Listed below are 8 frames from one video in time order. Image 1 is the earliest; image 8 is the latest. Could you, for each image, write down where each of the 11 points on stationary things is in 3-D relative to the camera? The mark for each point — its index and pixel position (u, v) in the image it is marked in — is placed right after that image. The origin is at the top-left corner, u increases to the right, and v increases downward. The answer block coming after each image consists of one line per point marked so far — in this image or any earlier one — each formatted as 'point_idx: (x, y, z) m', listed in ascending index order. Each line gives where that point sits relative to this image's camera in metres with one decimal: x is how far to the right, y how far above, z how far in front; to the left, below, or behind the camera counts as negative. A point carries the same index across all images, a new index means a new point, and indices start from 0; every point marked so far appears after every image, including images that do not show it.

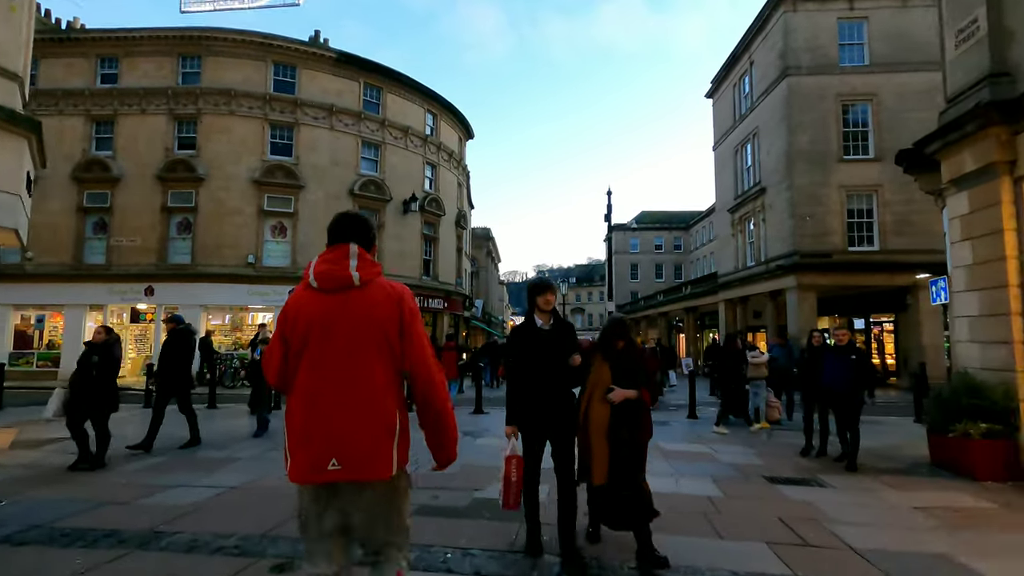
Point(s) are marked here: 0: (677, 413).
0: (+3.9, -3.0, +12.6) m
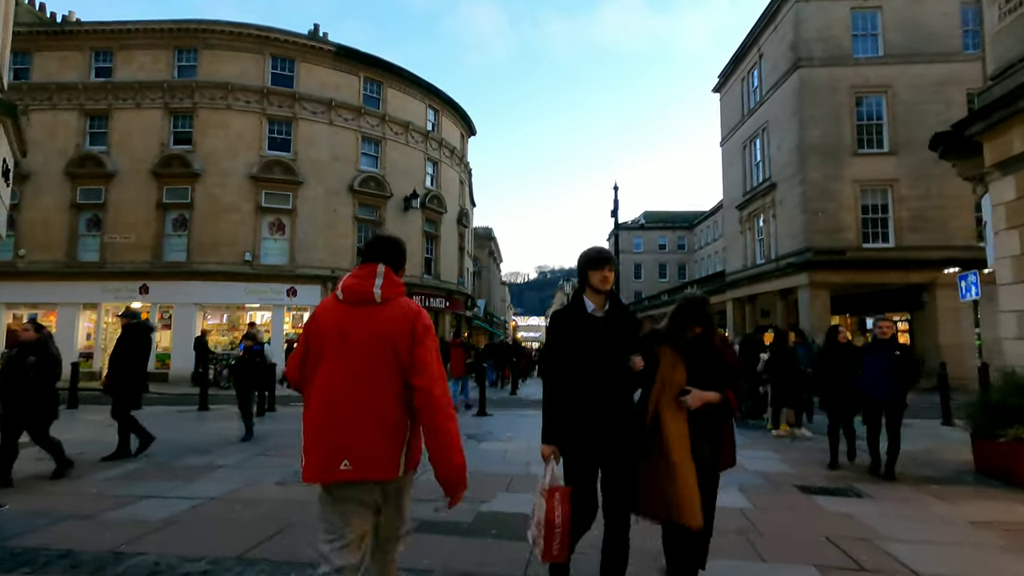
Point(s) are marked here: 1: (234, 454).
0: (+4.0, -2.9, +12.1) m
1: (-3.9, -2.3, +7.6) m
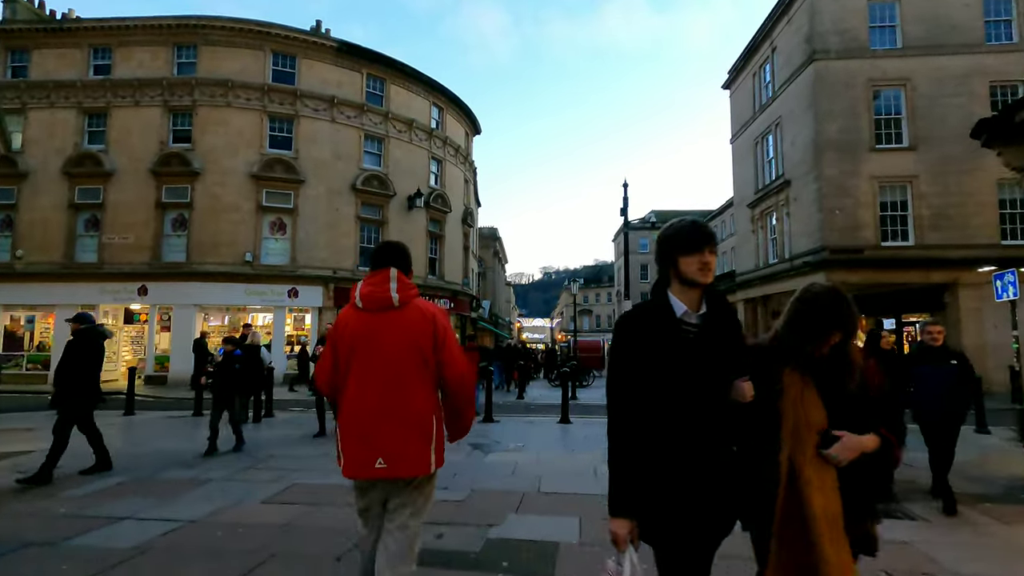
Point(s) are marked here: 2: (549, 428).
0: (+4.2, -2.9, +11.5) m
1: (-3.8, -2.3, +7.0) m
2: (+0.7, -2.8, +10.8) m
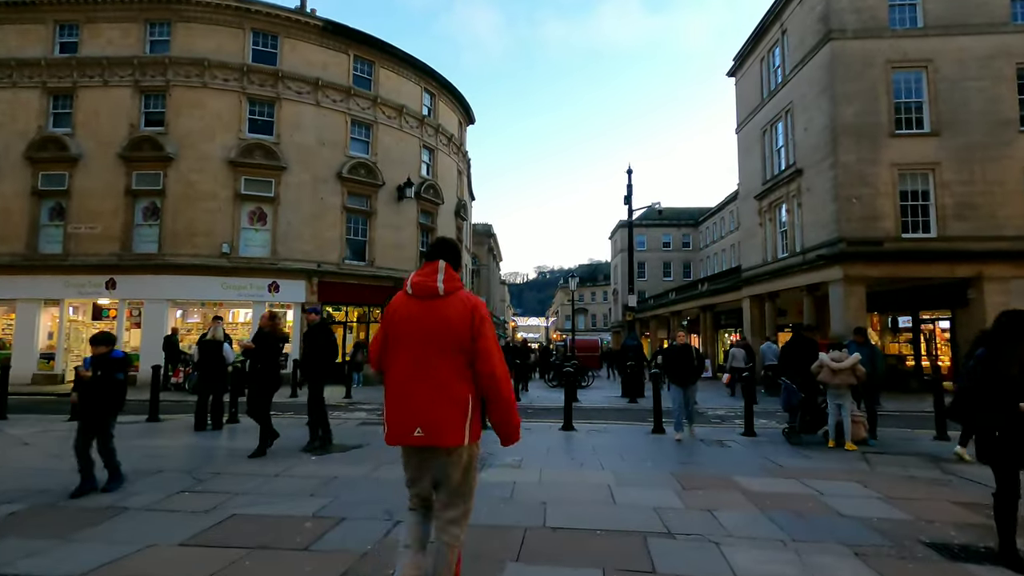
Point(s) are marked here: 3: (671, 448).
0: (+4.1, -2.7, +10.2) m
1: (-3.8, -2.1, +5.7) m
2: (+0.7, -2.6, +9.5) m
3: (+2.4, -2.5, +8.3) m
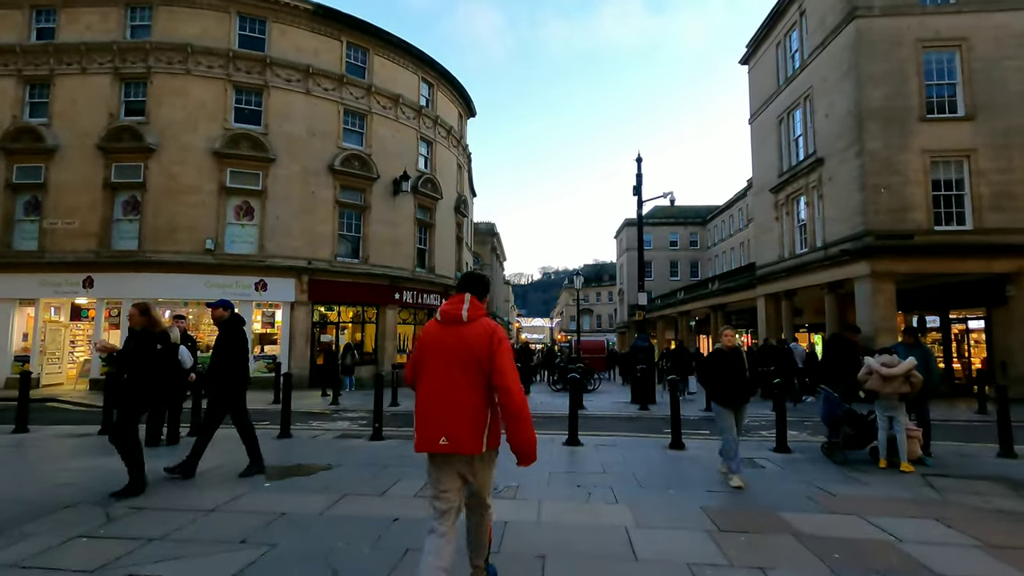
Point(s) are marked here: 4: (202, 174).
0: (+4.1, -2.6, +8.9) m
1: (-3.9, -2.0, +4.5) m
2: (+0.6, -2.5, +8.3) m
3: (+2.4, -2.4, +7.1) m
4: (-11.2, +4.1, +19.3) m
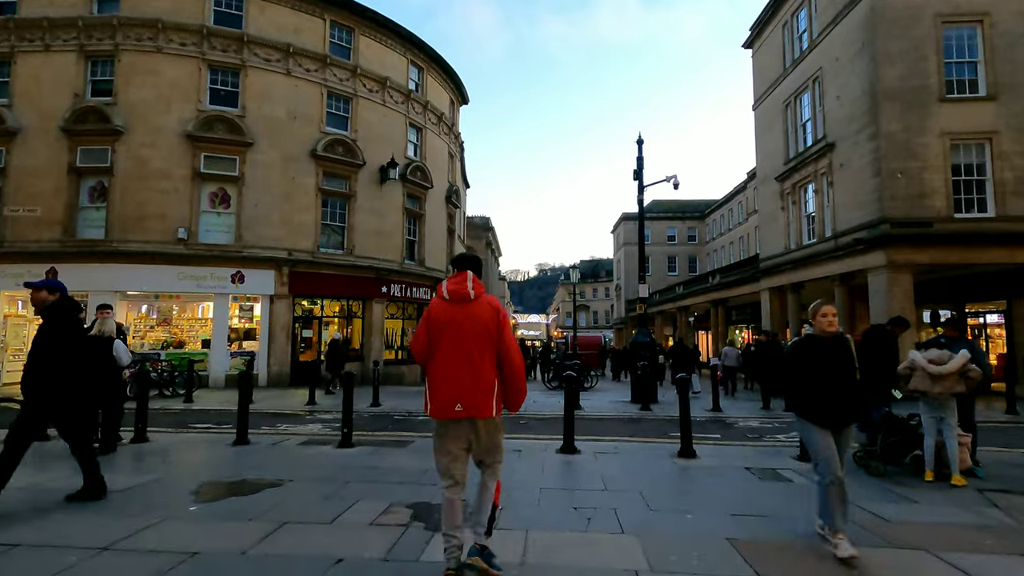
0: (+3.9, -2.4, +7.9) m
1: (-4.1, -1.9, +3.4) m
2: (+0.4, -2.3, +7.2) m
3: (+2.2, -2.2, +6.0) m
4: (-11.4, +4.4, +18.2) m
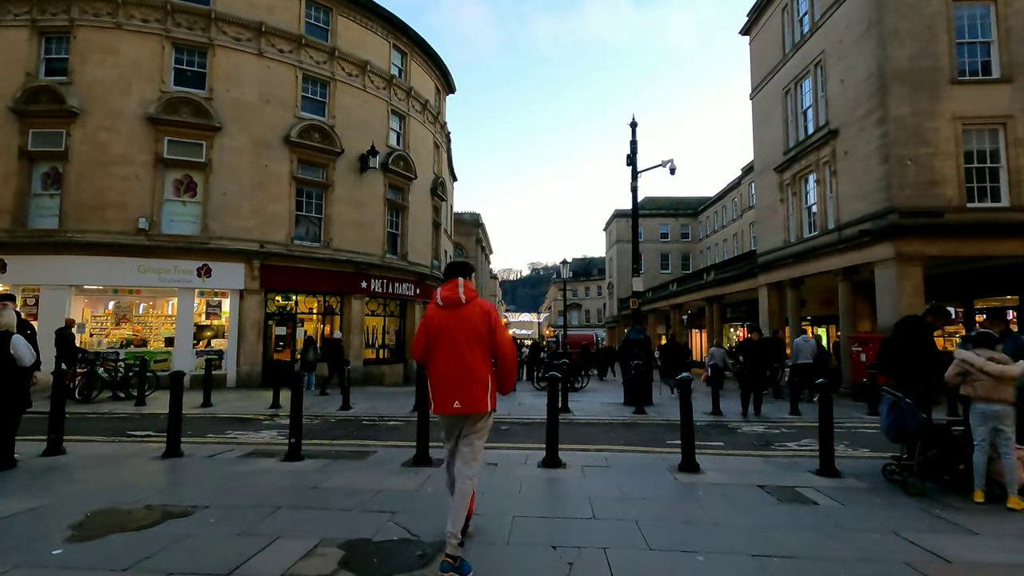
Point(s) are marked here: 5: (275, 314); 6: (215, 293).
0: (+3.6, -2.2, +6.9) m
1: (-4.3, -1.7, +2.3) m
2: (+0.1, -2.2, +6.1) m
3: (+1.9, -2.0, +5.0) m
4: (-11.9, +4.6, +16.9) m
5: (-8.3, -0.9, +18.8) m
6: (-9.8, -0.2, +17.7) m
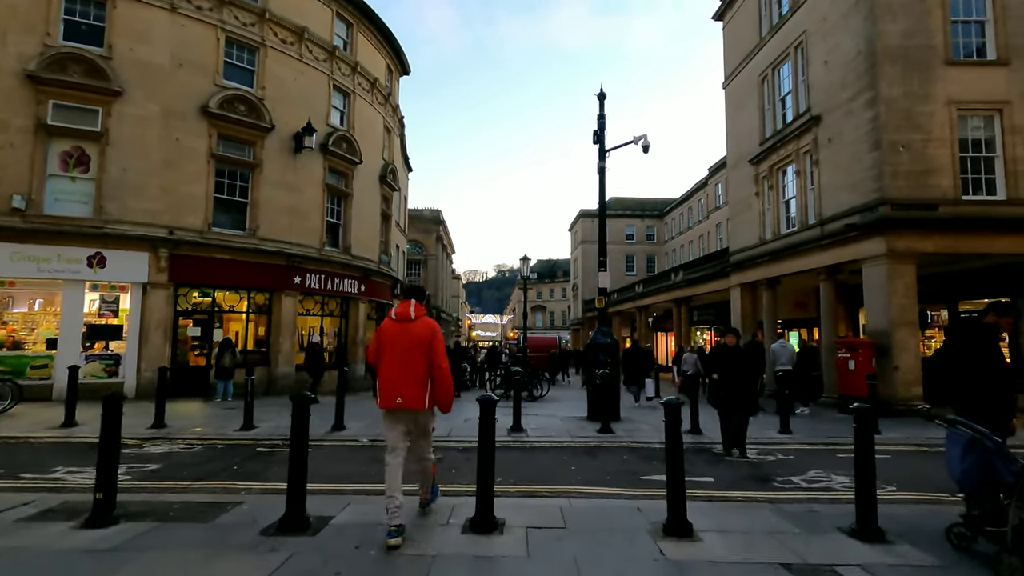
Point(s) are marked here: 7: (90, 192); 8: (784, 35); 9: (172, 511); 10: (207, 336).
0: (+2.8, -2.1, +5.0) m
1: (-4.8, -1.5, 0.0) m
2: (-0.6, -2.0, +4.1) m
3: (+1.3, -1.9, +3.0) m
4: (-13.2, +4.8, +14.1) m
5: (-9.8, -0.7, +16.2) m
6: (-11.2, 0.0, +15.0) m
7: (-11.6, +2.7, +14.8) m
8: (+8.9, +8.3, +17.7) m
9: (-3.2, -2.1, +5.1) m
10: (-9.4, -1.5, +16.5) m
